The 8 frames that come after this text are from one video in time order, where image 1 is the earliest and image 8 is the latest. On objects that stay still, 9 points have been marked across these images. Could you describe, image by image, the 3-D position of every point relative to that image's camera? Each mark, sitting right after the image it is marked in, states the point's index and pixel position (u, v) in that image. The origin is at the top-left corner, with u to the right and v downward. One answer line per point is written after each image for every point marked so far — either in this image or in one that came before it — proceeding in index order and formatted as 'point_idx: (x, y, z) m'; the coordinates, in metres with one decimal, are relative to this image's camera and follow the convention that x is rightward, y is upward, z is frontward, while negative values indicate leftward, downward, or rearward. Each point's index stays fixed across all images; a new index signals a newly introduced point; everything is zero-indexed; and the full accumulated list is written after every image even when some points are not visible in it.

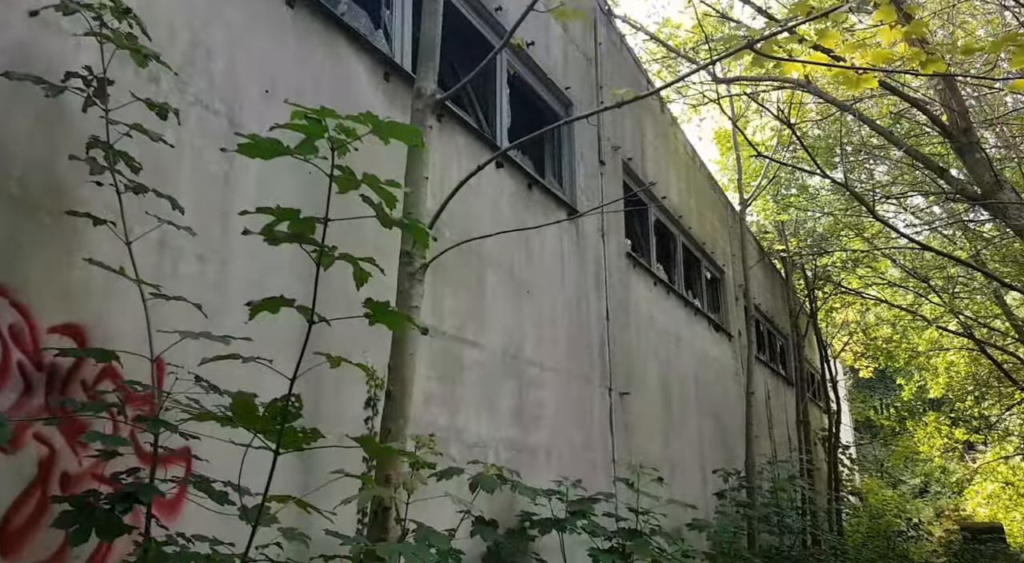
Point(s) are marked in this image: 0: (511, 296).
0: (0.0, -0.1, +3.8) m
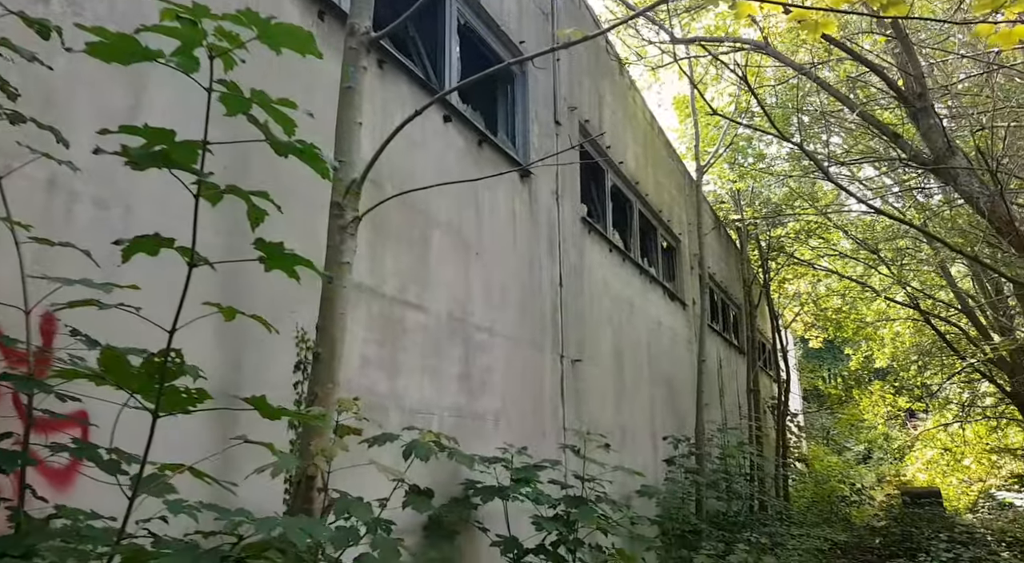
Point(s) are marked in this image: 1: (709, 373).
0: (-0.3, +0.1, +3.6) m
1: (+2.5, -1.2, +9.5) m
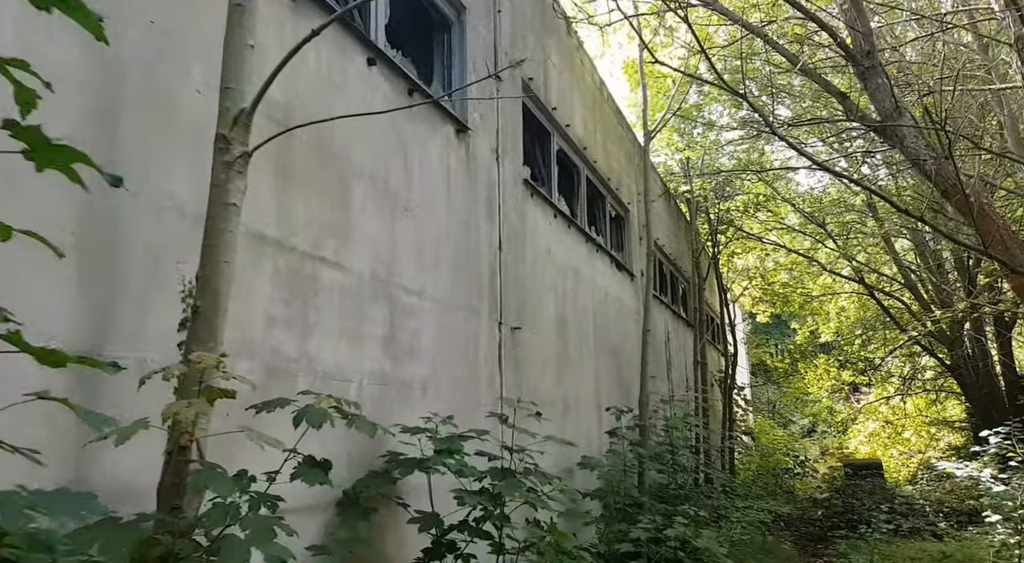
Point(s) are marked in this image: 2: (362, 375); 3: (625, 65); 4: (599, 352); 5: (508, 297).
0: (-0.6, +0.3, +3.4) m
1: (+1.8, -0.8, +9.4) m
2: (-0.6, -0.4, +3.1) m
3: (+1.4, +2.6, +8.8) m
4: (+0.8, -0.6, +6.7) m
5: (0.0, -0.1, +4.7) m
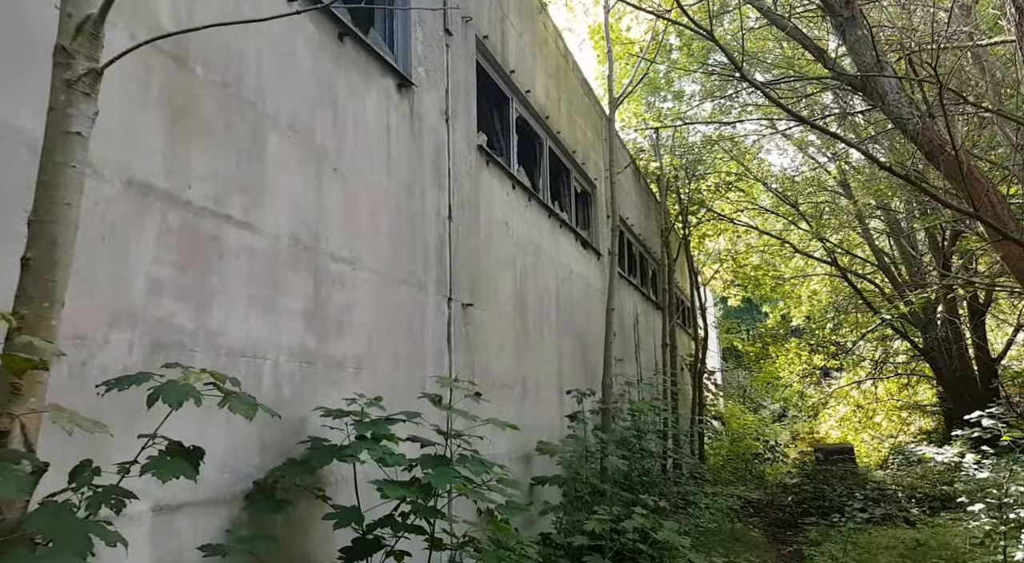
0: (-0.8, +0.5, +3.0) m
1: (+1.4, -0.6, +9.1) m
2: (-0.9, -0.3, +2.7) m
3: (+0.9, +2.9, +8.5) m
4: (+0.4, -0.5, +6.4) m
5: (-0.3, +0.1, +4.4) m
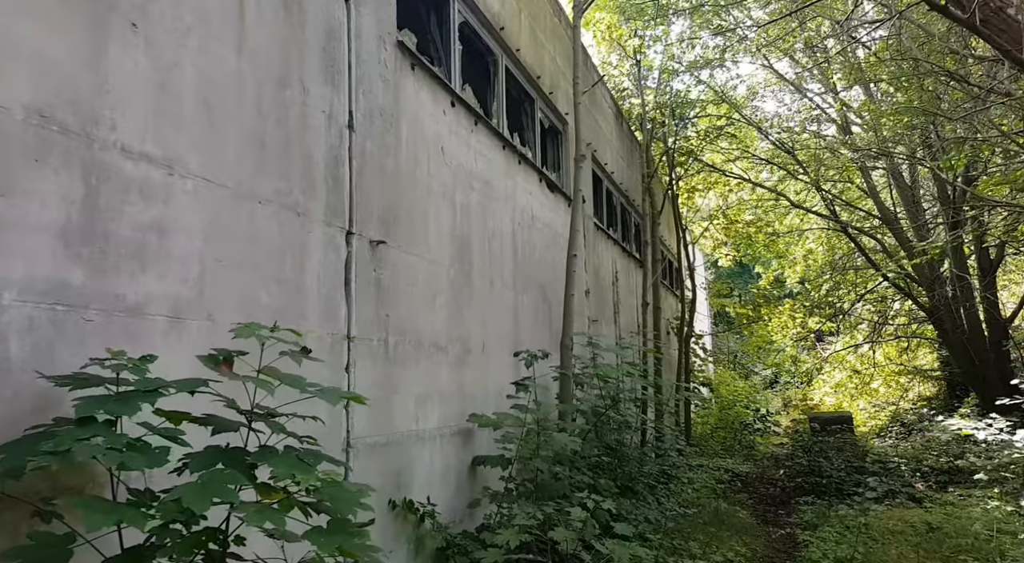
0: (-1.2, +0.7, +2.0) m
1: (+1.0, -0.1, +8.2) m
2: (-1.2, 0.0, +1.7) m
3: (+0.5, +3.4, +7.4) m
4: (0.0, 0.0, +5.4) m
5: (-0.7, +0.4, +3.4) m
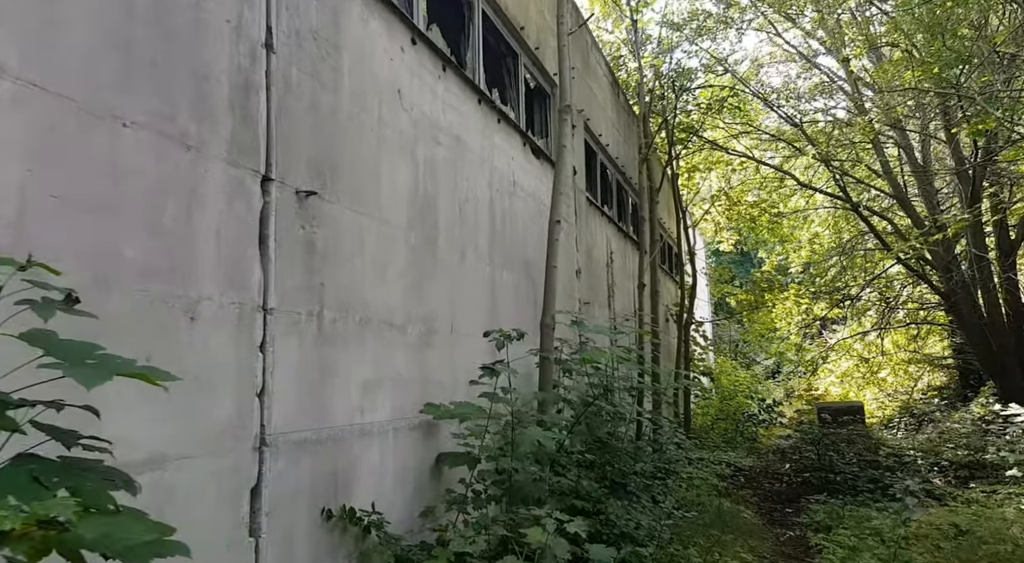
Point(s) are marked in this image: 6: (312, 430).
0: (-1.3, +0.9, +1.3) m
1: (+0.8, +0.2, +7.6) m
2: (-1.4, +0.1, +1.1) m
3: (+0.4, +3.6, +6.7) m
4: (-0.1, +0.1, +4.8) m
5: (-0.8, +0.5, +2.7) m
6: (-0.8, -0.6, +2.8) m
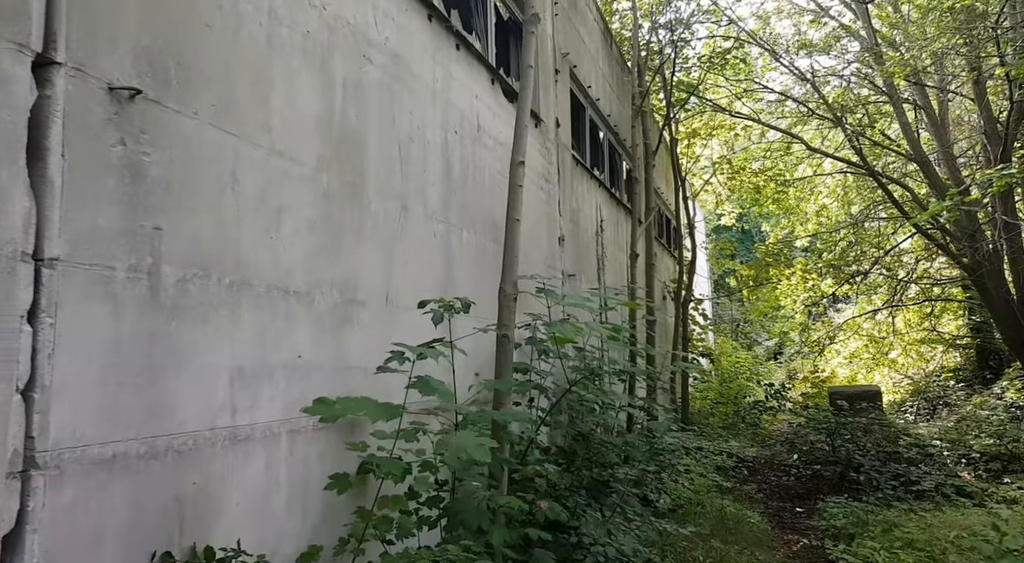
0: (-1.5, +1.0, +0.4) m
1: (+0.6, +0.4, +6.7) m
2: (-1.6, +0.2, +0.2) m
3: (+0.2, +3.8, +5.7) m
4: (-0.4, +0.3, +3.9) m
5: (-1.0, +0.7, +1.8) m
6: (-1.0, -0.4, +1.9) m
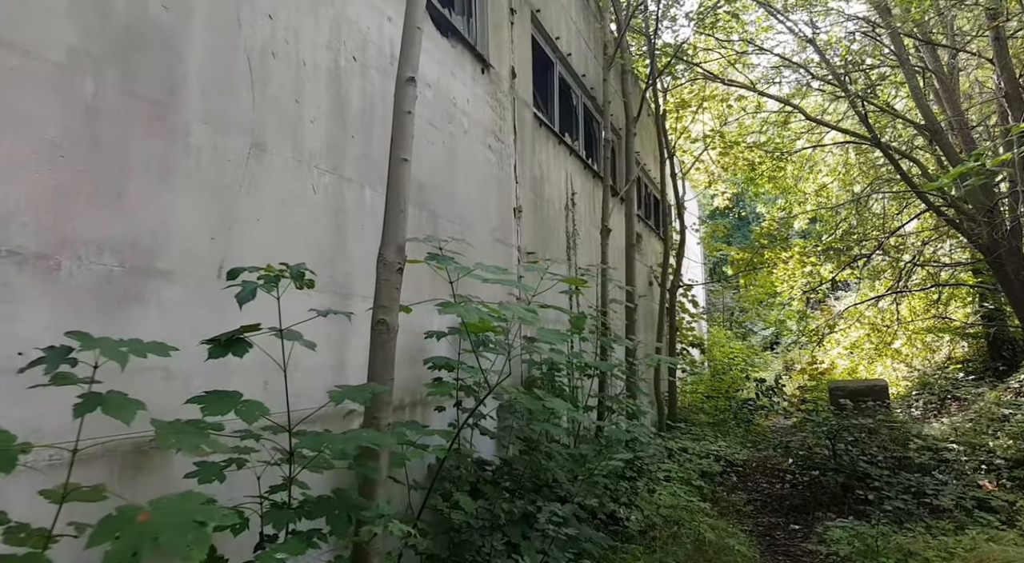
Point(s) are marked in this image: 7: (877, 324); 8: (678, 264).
0: (-1.9, +1.0, -0.5) m
1: (+0.2, +0.6, +5.7) m
2: (-1.9, +0.3, -0.7) m
3: (-0.2, +4.0, +4.7) m
4: (-0.7, +0.5, +3.0) m
5: (-1.4, +0.8, +0.9) m
6: (-1.3, -0.3, +1.0) m
7: (+5.6, -0.6, +11.1) m
8: (+2.2, +0.2, +9.8) m
